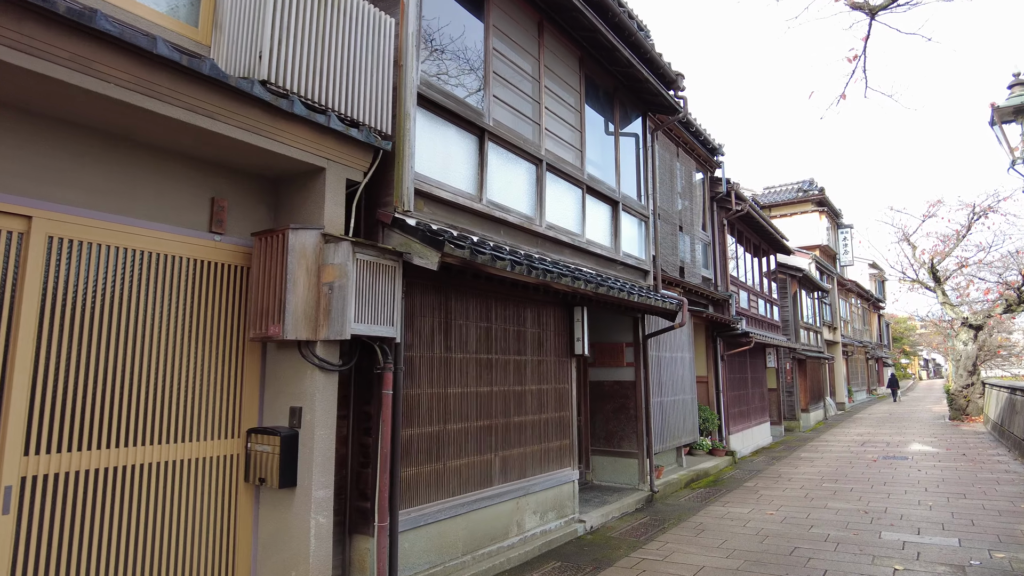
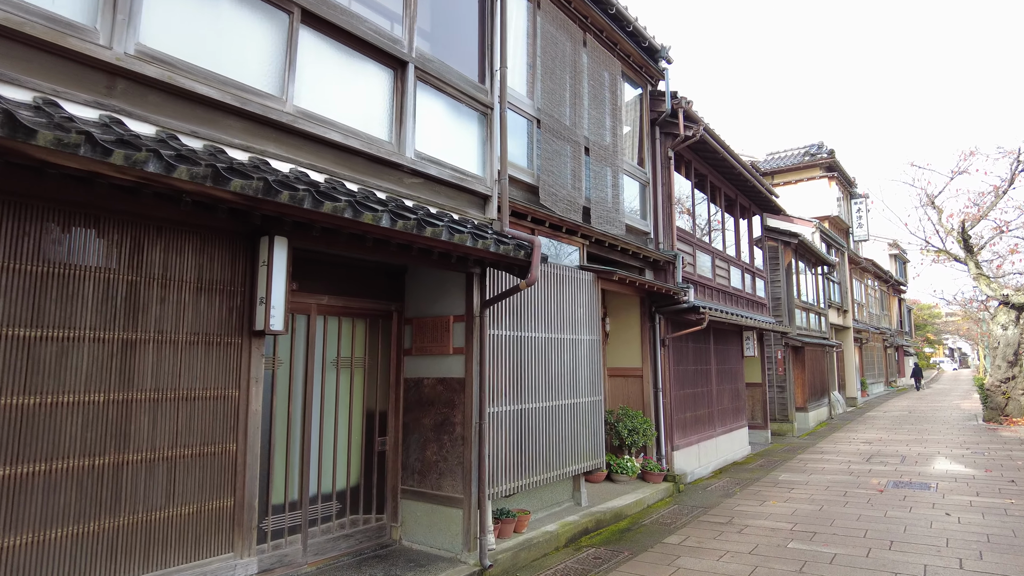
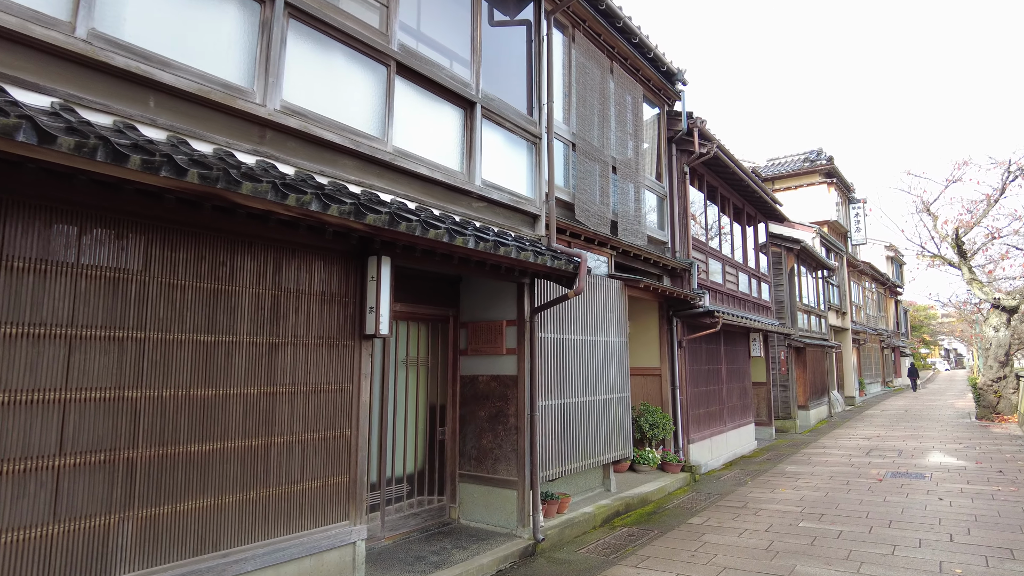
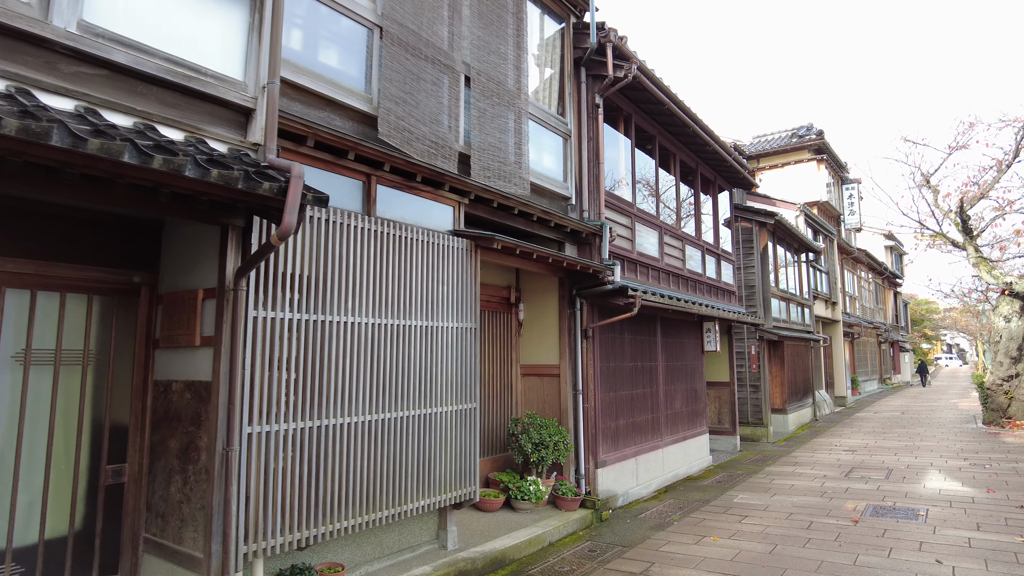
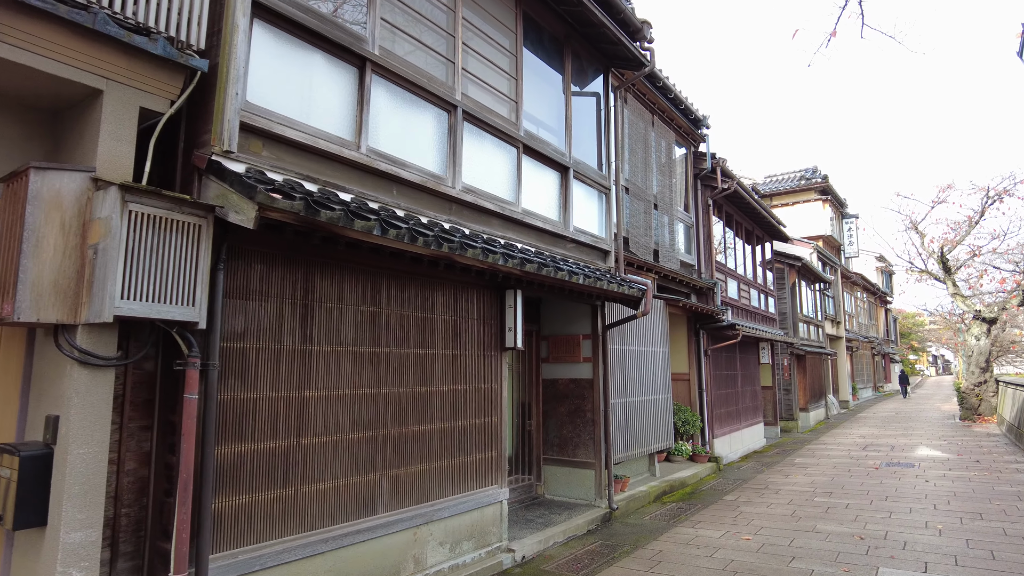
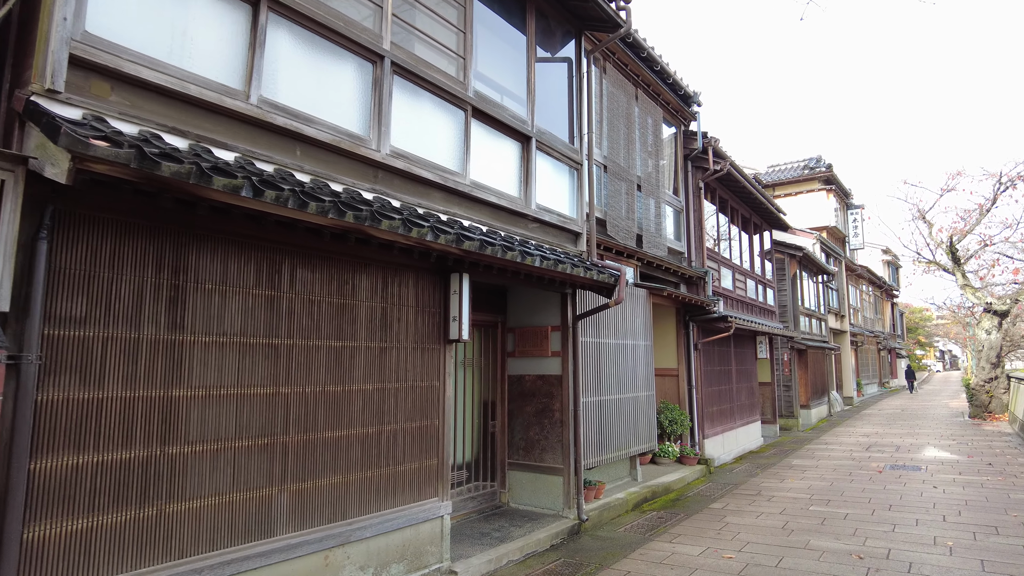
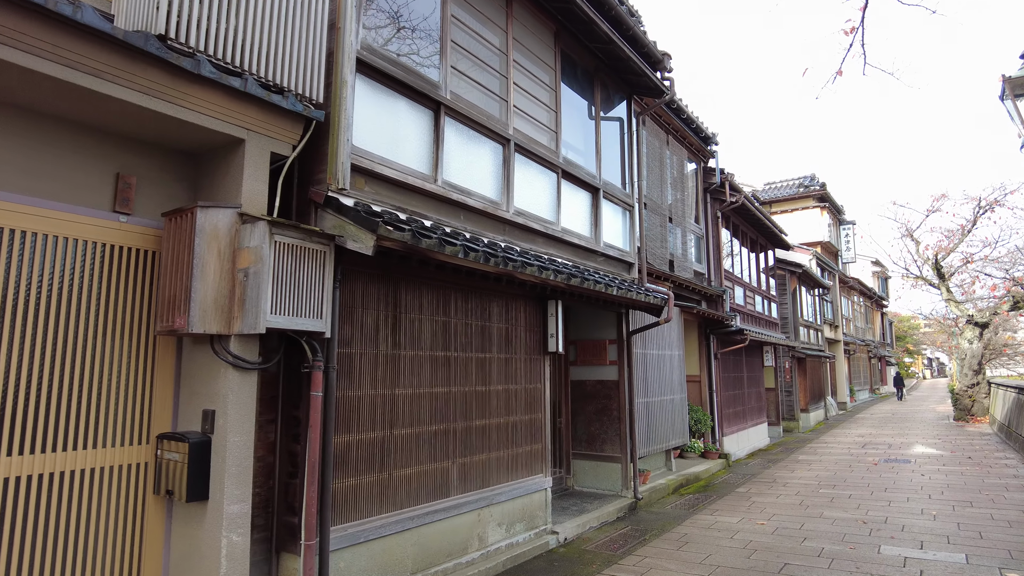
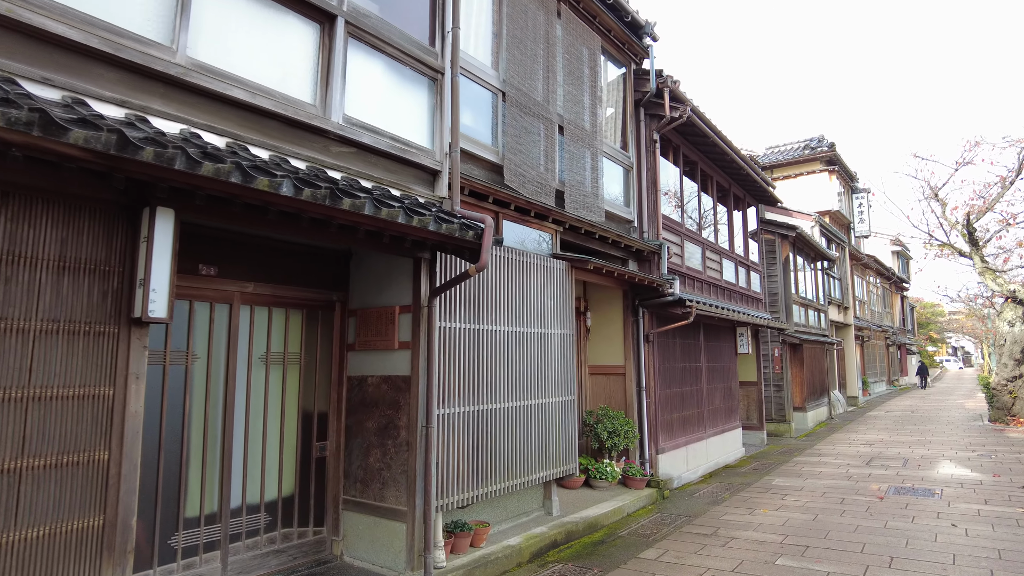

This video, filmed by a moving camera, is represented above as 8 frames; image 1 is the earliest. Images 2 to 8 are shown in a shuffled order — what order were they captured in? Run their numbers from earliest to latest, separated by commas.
7, 5, 6, 3, 2, 8, 4
